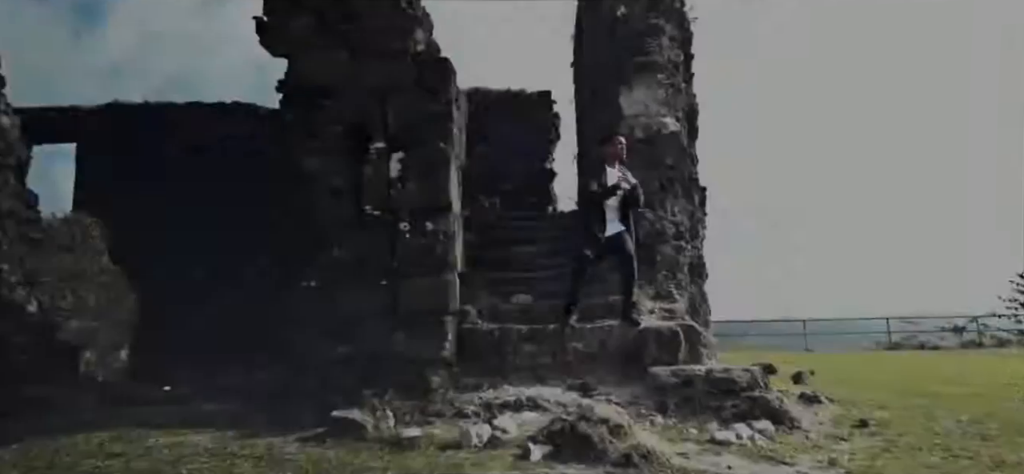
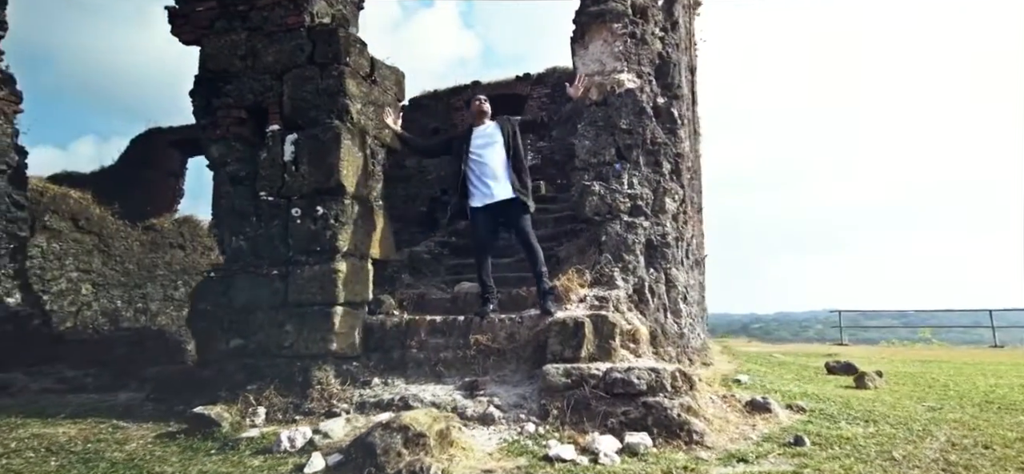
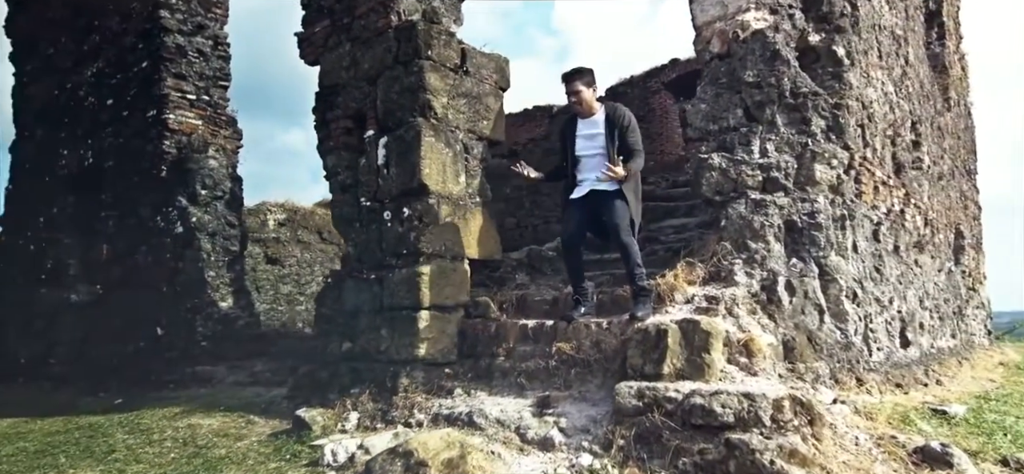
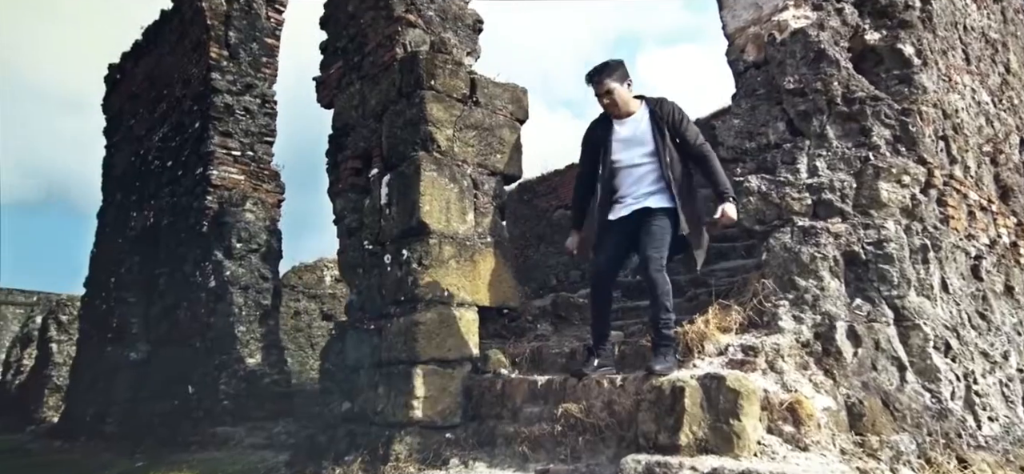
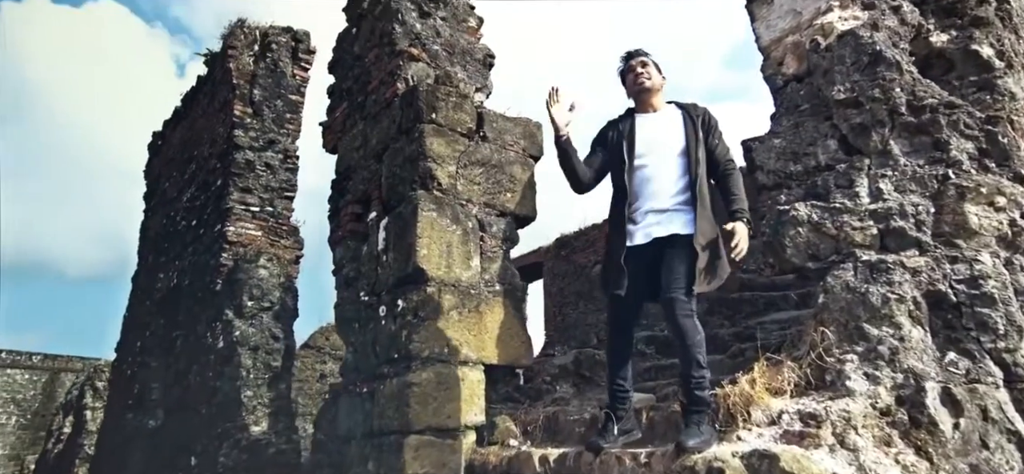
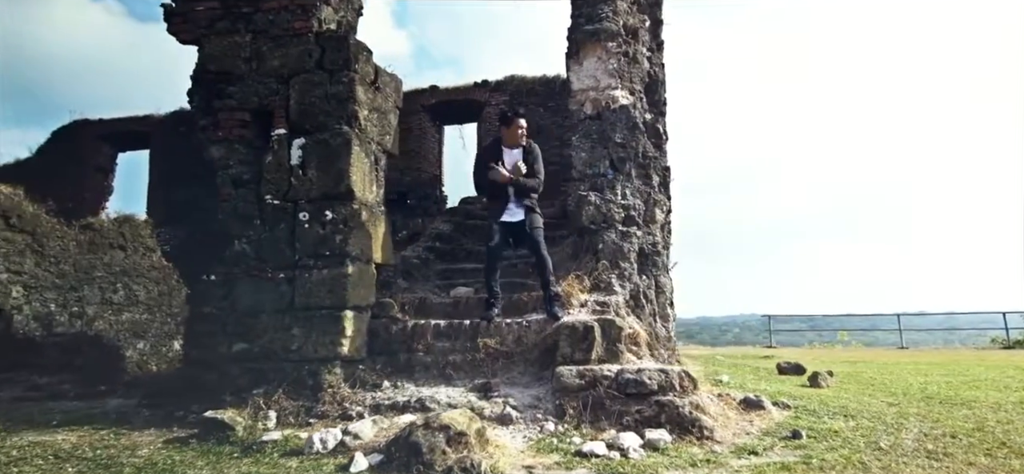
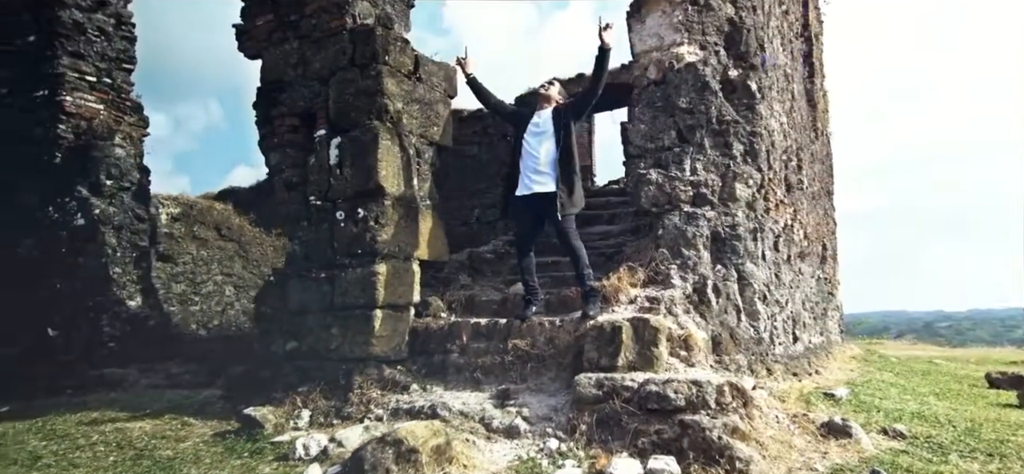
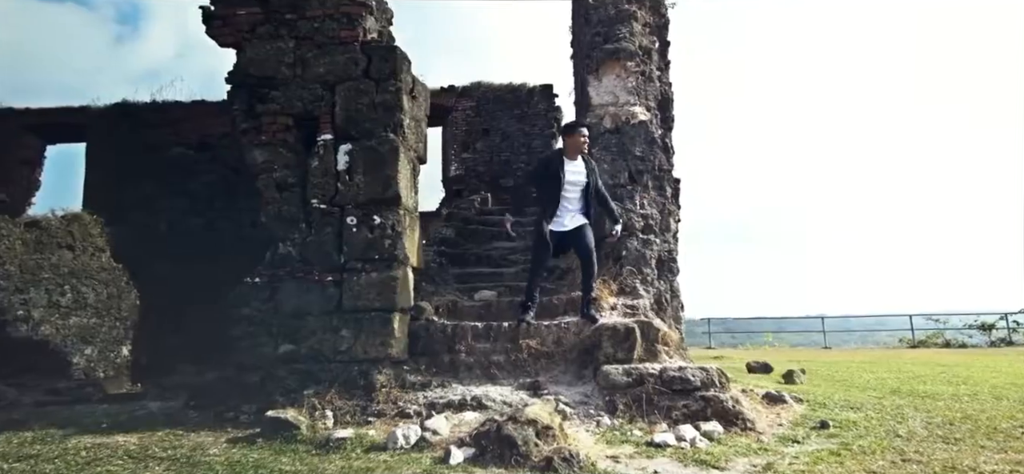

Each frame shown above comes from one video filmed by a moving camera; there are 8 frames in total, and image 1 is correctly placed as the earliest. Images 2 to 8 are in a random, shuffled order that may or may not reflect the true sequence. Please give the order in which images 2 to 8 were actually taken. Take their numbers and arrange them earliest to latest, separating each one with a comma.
8, 6, 2, 7, 3, 4, 5
